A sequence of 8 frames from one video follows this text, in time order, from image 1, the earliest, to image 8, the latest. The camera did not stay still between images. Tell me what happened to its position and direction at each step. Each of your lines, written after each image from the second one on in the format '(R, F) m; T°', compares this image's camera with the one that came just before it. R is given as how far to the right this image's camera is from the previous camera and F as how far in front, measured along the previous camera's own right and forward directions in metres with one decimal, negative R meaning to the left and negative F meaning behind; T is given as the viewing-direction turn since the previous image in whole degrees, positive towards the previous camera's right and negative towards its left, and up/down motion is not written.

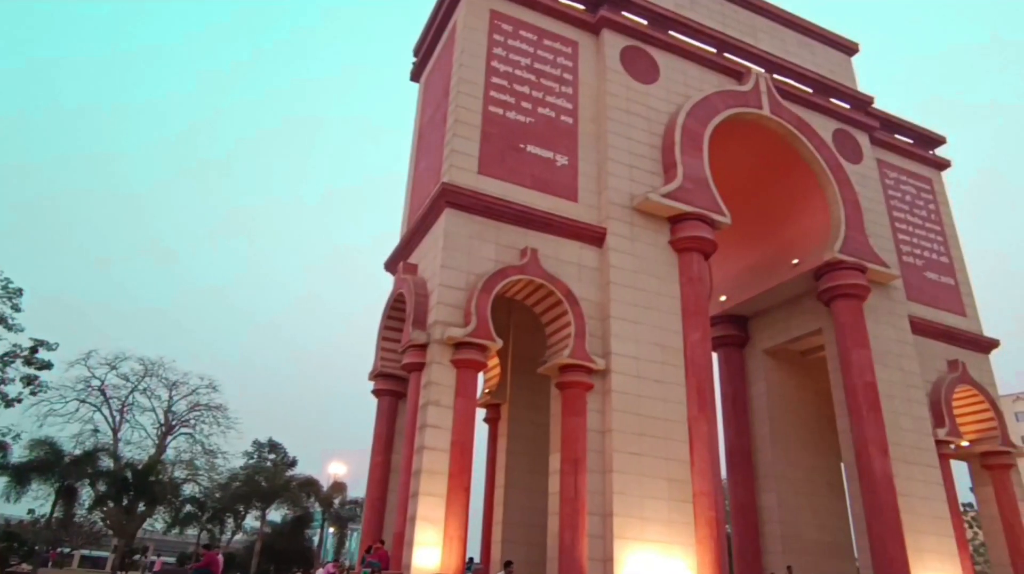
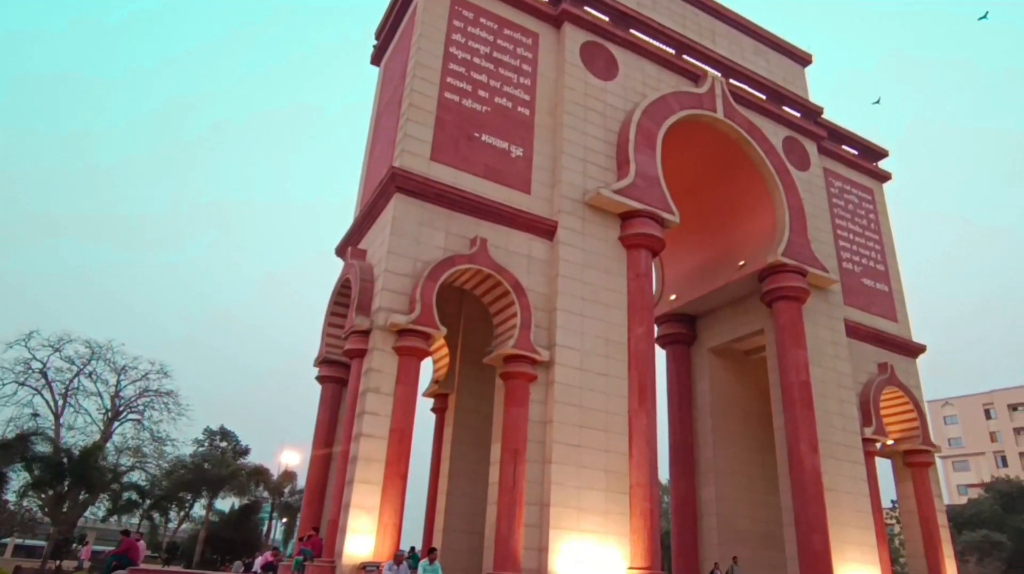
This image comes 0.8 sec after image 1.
(+0.2, -0.1) m; +4°
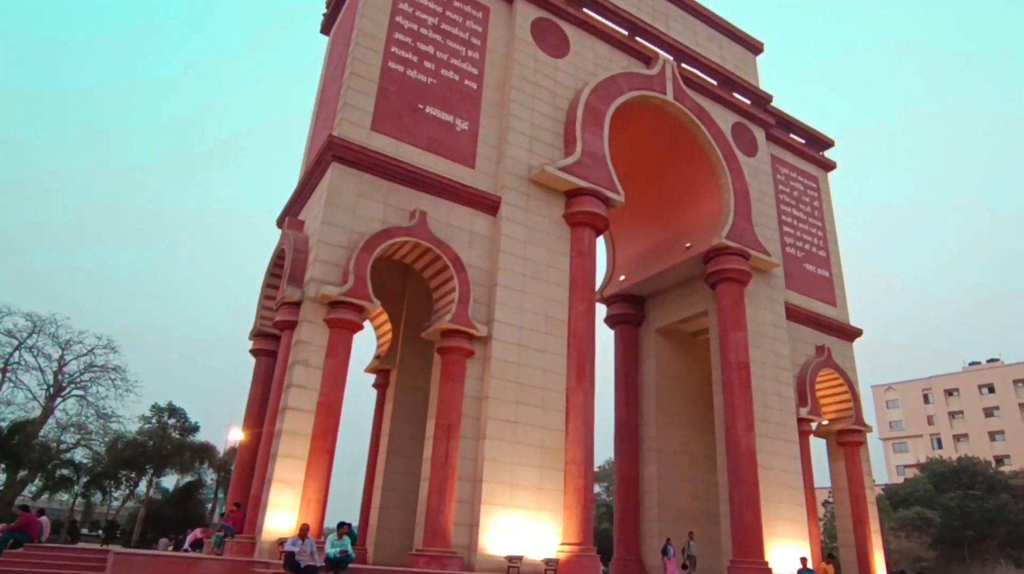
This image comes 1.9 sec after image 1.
(+0.5, +0.1) m; +3°
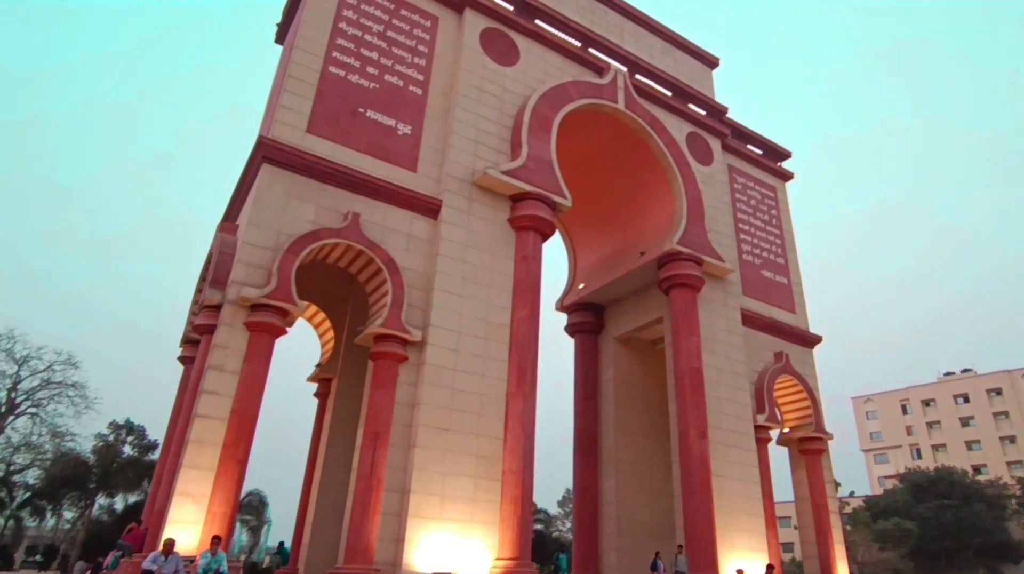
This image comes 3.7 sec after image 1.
(+1.0, +0.4) m; +1°
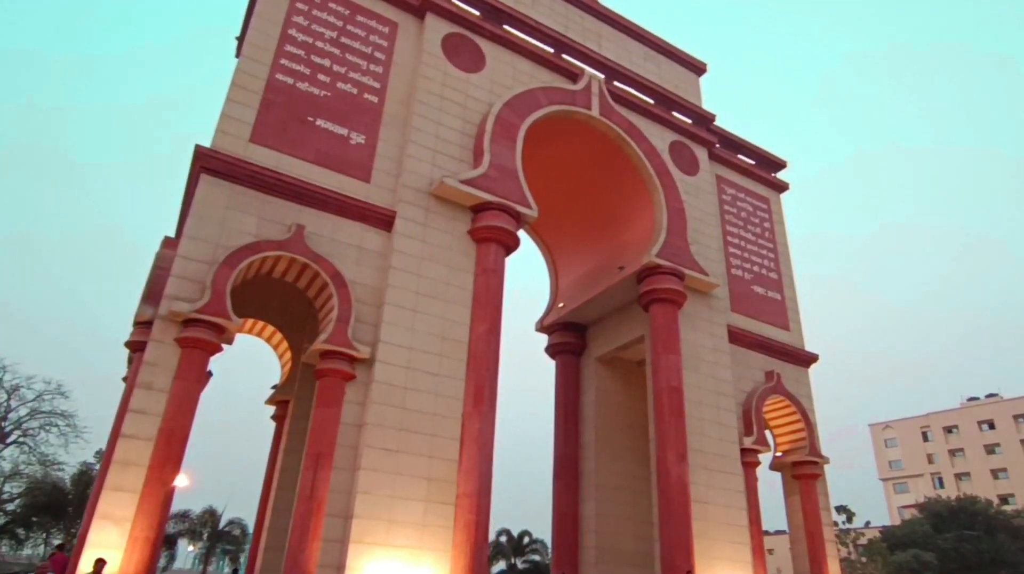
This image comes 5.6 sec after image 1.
(+1.2, +0.7) m; -1°
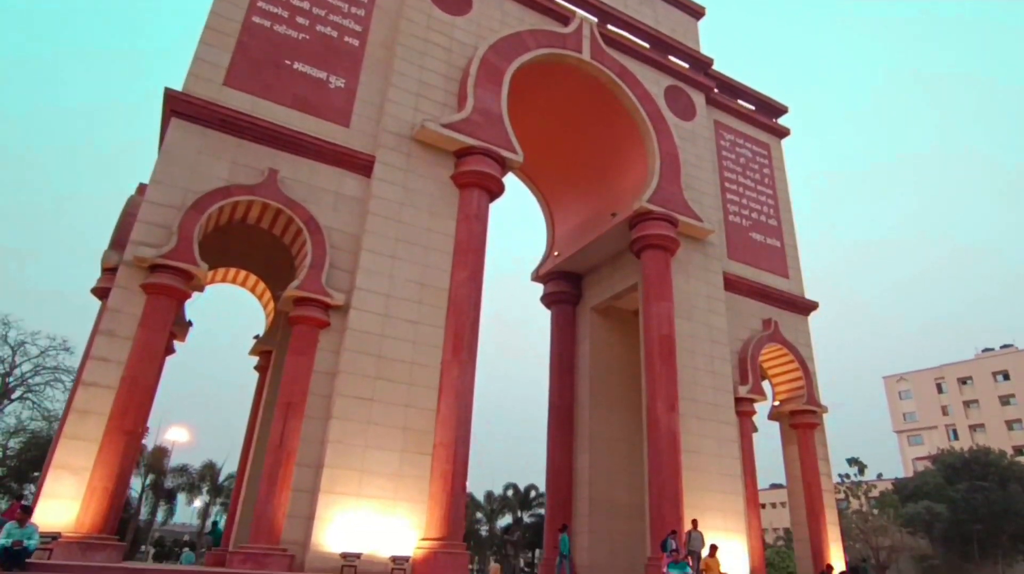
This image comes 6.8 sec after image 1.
(+0.7, +0.3) m; -1°
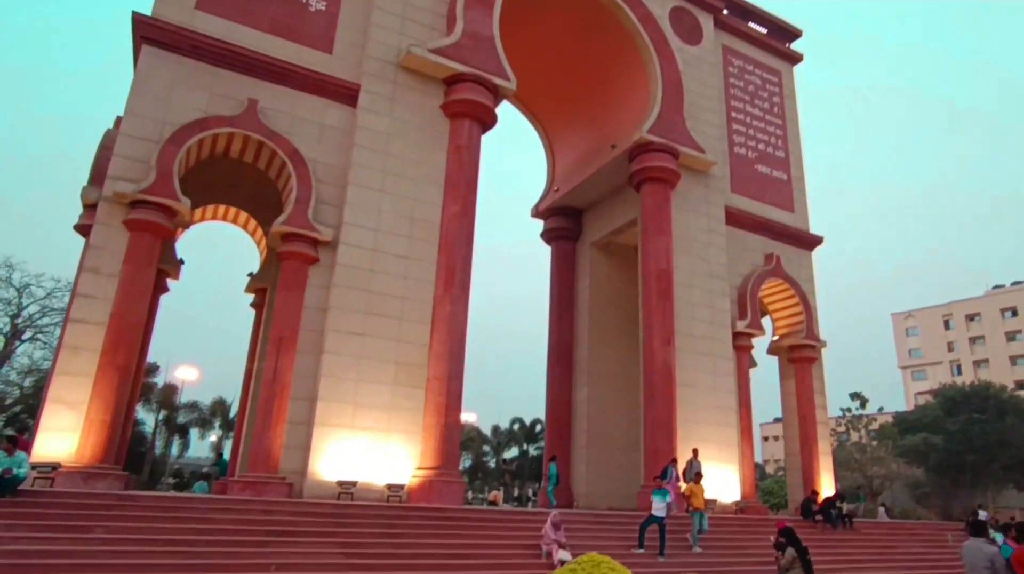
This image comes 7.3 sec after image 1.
(+0.3, +0.2) m; -1°
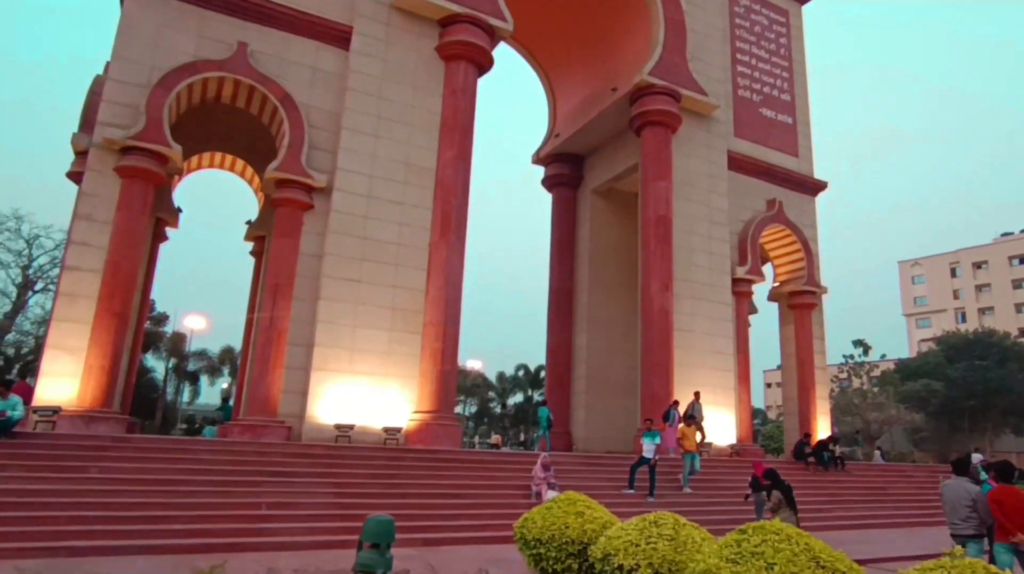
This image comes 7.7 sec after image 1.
(+0.2, 0.0) m; -1°
